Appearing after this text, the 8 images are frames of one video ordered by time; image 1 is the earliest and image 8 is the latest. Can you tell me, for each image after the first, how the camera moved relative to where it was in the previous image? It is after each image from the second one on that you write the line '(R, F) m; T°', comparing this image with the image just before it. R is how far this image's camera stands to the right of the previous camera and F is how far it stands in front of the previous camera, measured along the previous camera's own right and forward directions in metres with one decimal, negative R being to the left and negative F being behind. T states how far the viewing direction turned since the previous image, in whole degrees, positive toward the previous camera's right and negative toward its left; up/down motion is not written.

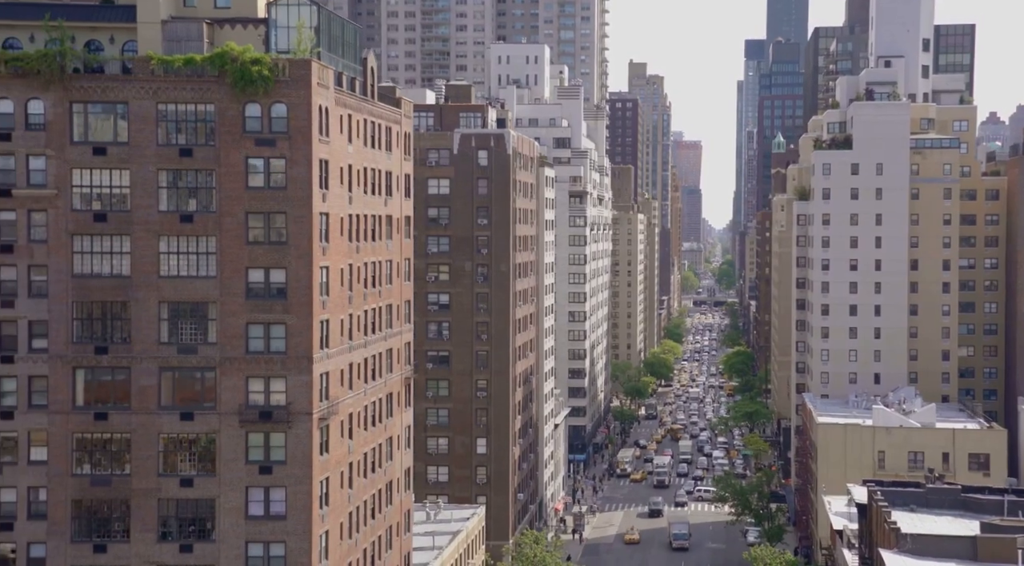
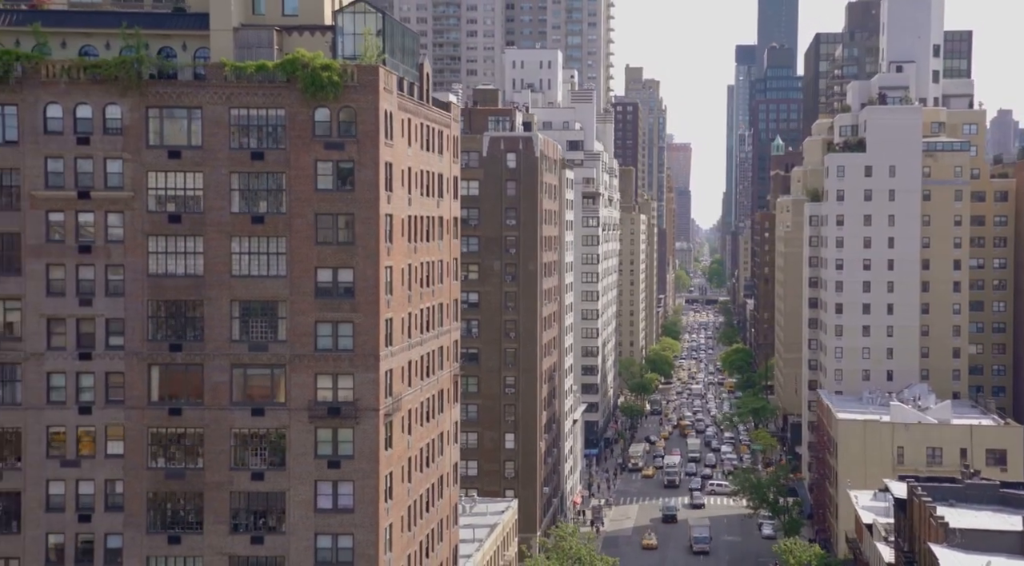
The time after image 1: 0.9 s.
(-3.8, -1.8) m; +1°
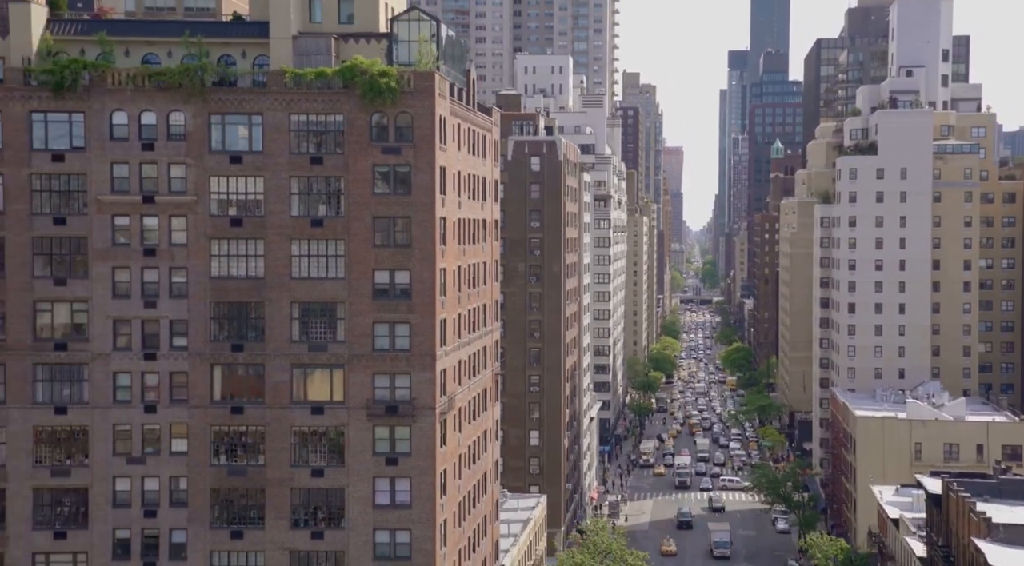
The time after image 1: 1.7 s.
(-3.3, -1.6) m; +1°
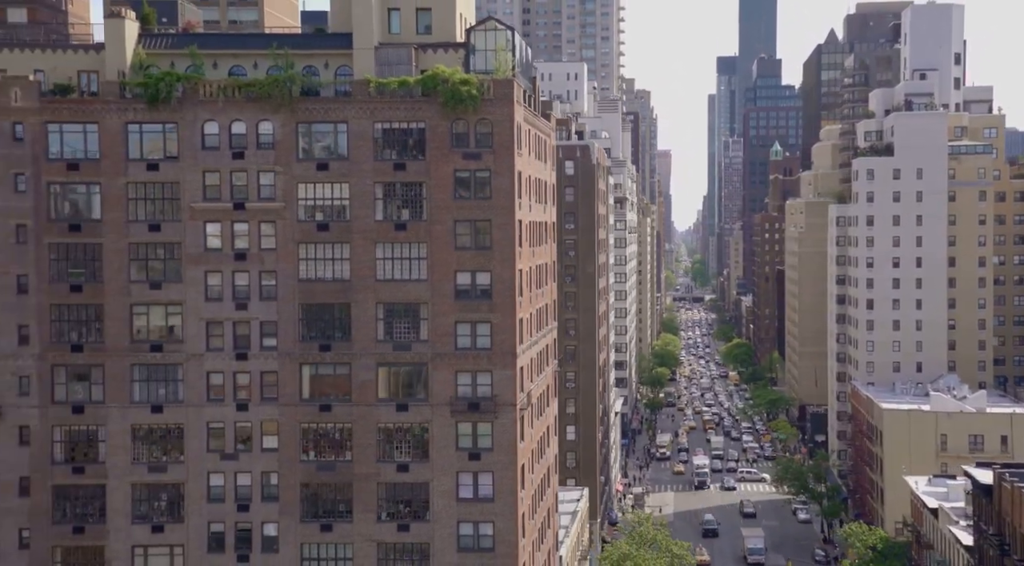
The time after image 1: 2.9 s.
(-4.9, -2.3) m; +1°
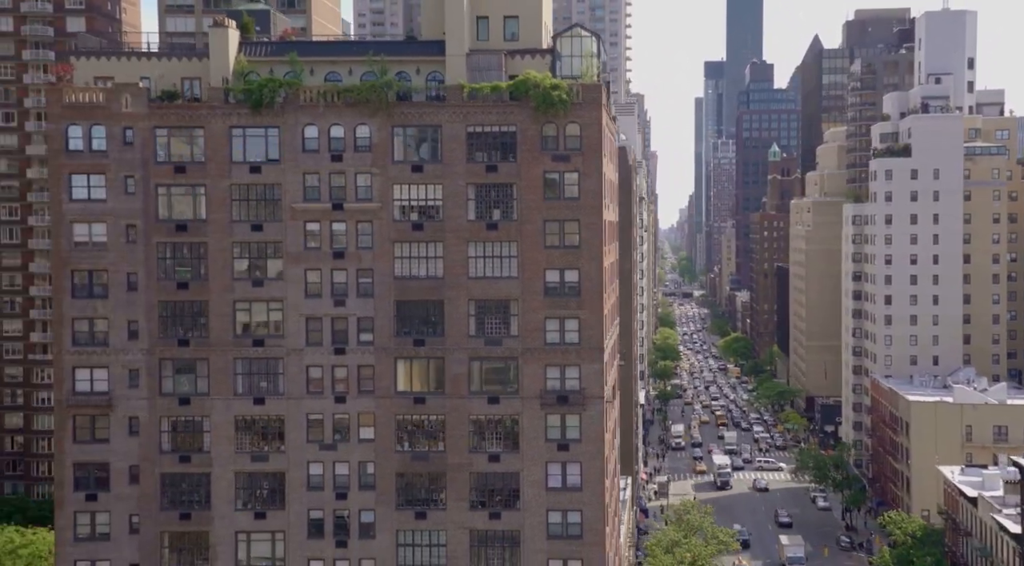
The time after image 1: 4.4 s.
(-6.0, -2.5) m; +1°
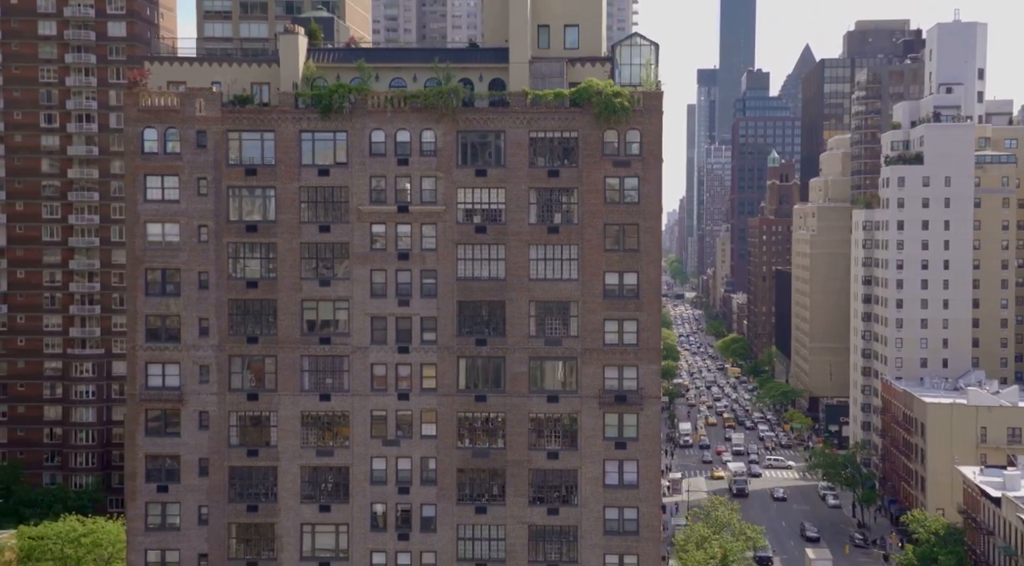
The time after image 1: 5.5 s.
(-4.3, -1.7) m; +1°
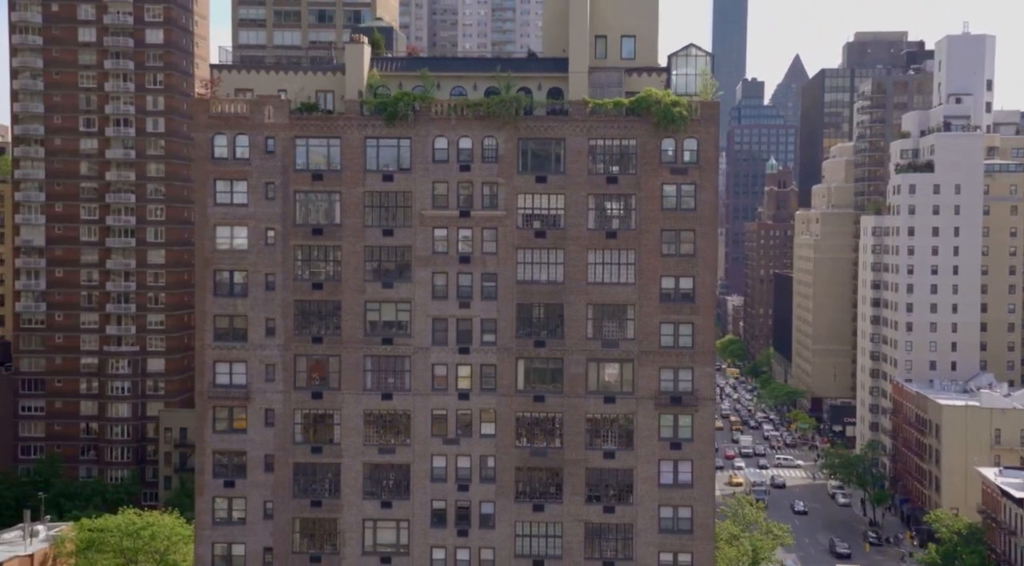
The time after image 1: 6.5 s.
(-4.4, -1.6) m; +1°
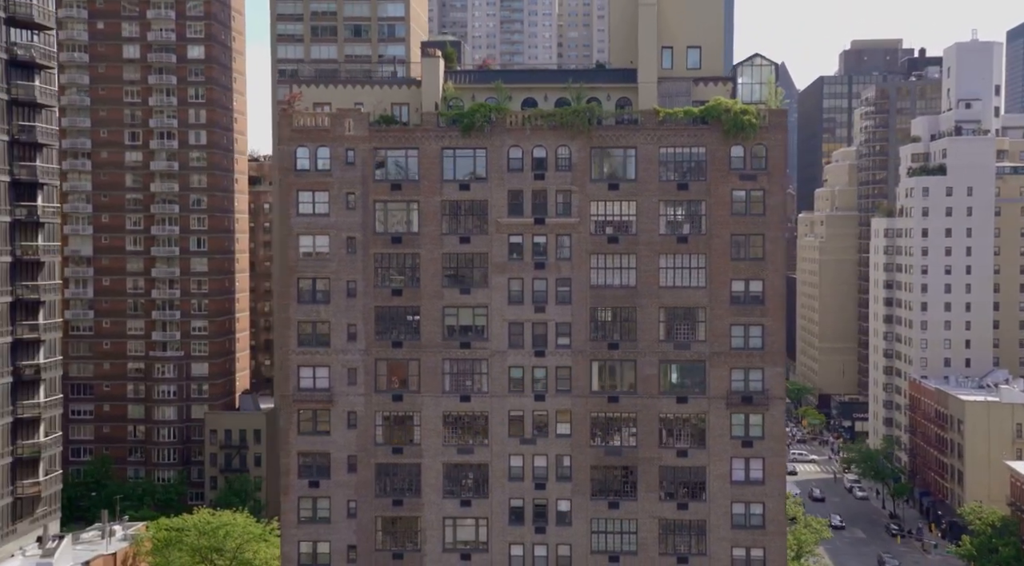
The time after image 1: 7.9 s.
(-5.7, -1.7) m; +1°
